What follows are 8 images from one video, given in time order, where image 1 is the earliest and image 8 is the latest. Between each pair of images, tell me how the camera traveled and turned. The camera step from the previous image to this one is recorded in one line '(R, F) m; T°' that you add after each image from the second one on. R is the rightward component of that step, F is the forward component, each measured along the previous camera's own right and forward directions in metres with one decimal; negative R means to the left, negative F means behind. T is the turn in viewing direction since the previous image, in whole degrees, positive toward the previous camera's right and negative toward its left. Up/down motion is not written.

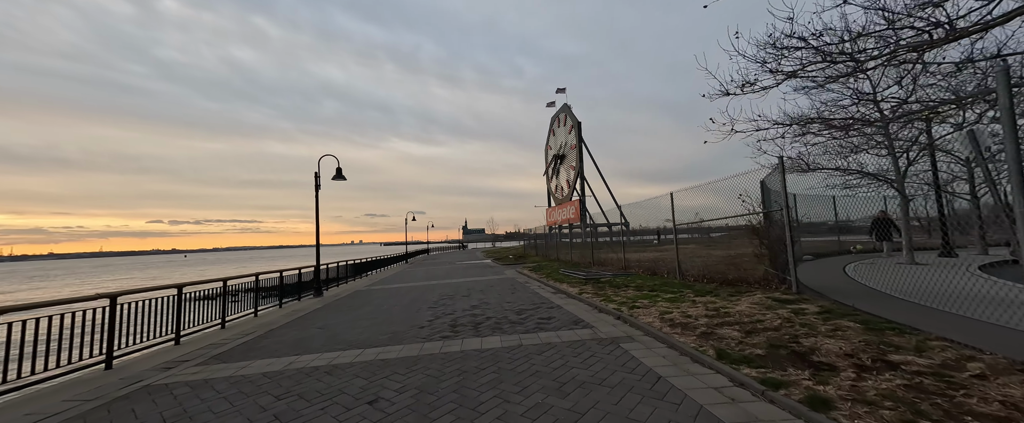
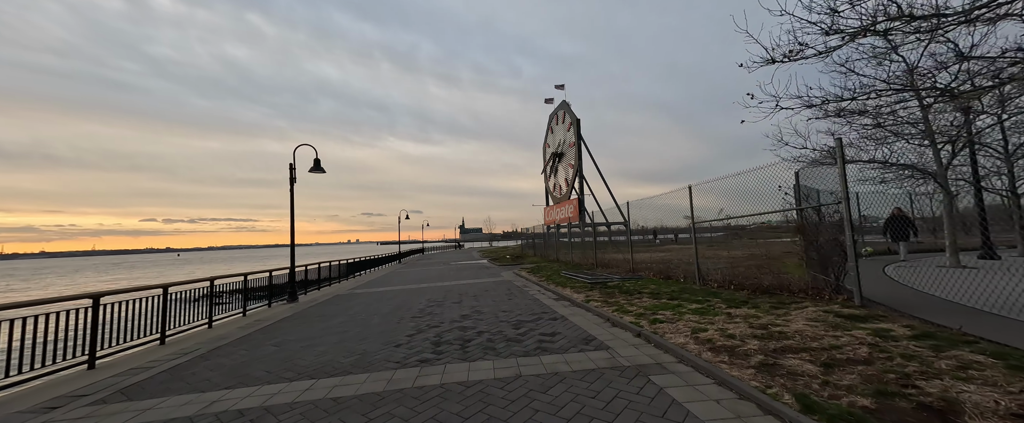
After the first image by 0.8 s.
(0.0, +1.1) m; 0°
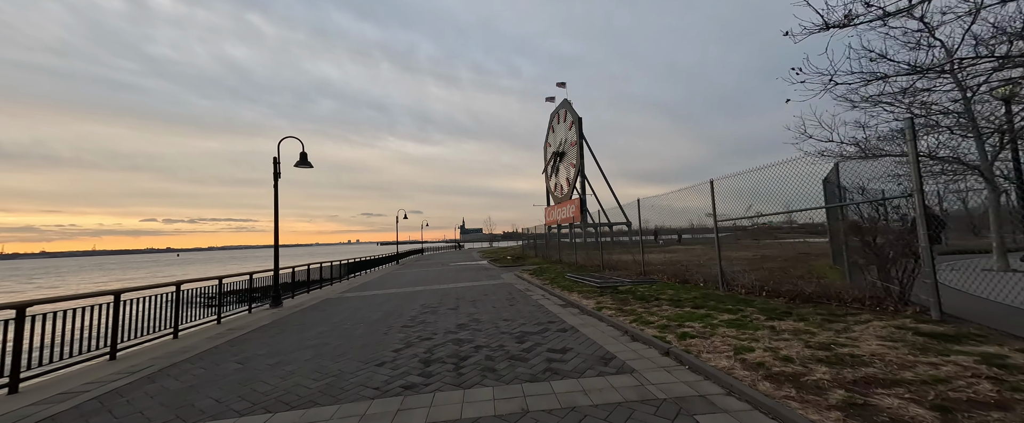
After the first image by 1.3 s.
(0.0, +0.8) m; 0°
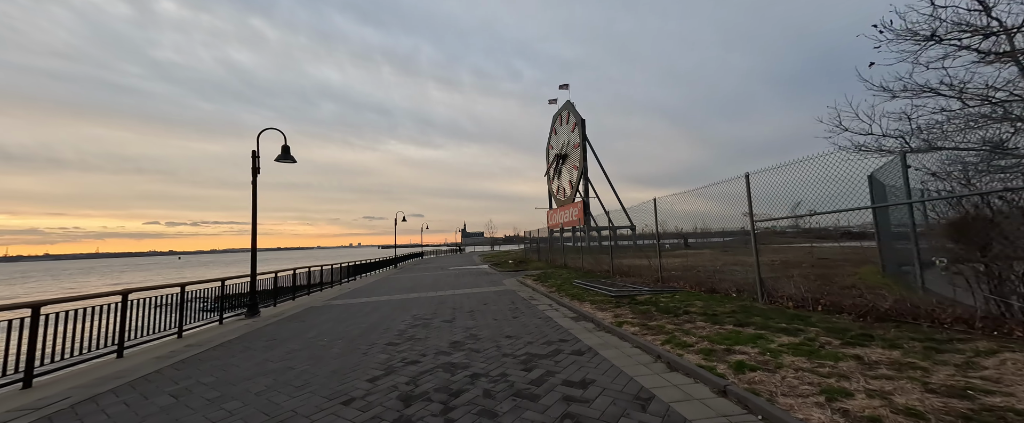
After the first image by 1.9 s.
(0.0, +1.0) m; 0°
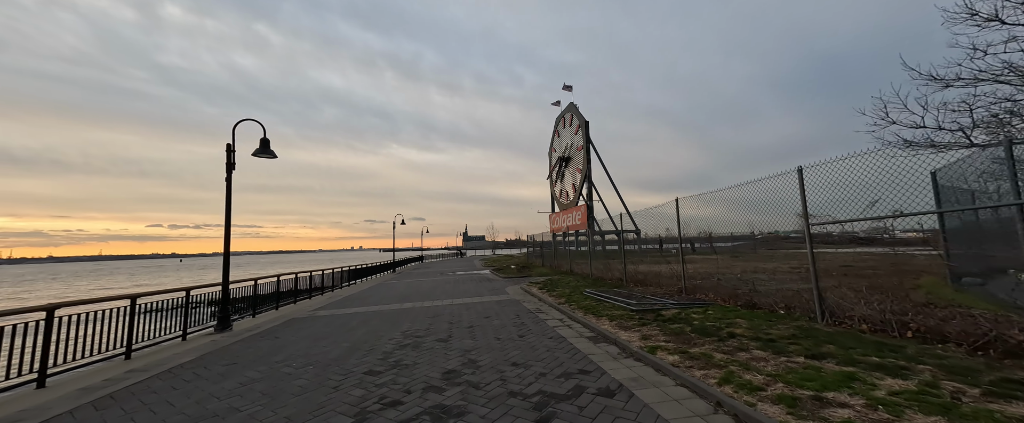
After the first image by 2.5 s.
(-0.1, +1.0) m; 0°
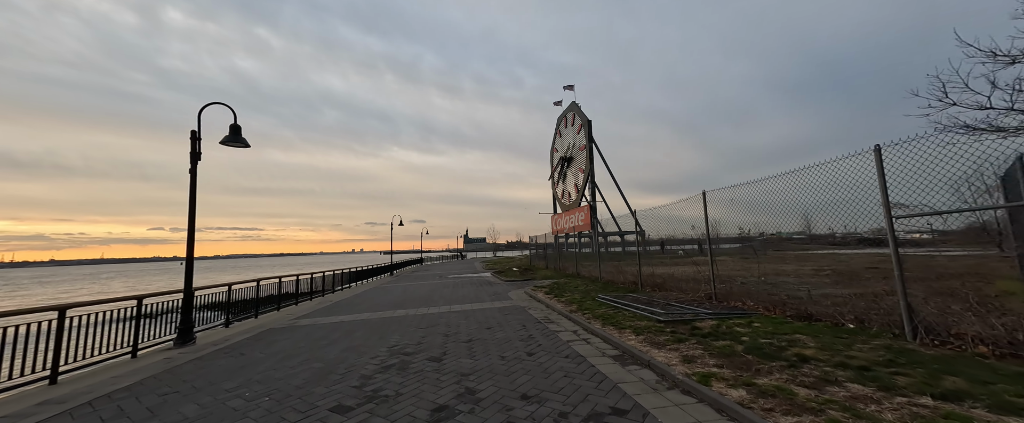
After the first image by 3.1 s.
(-0.1, +1.0) m; 0°
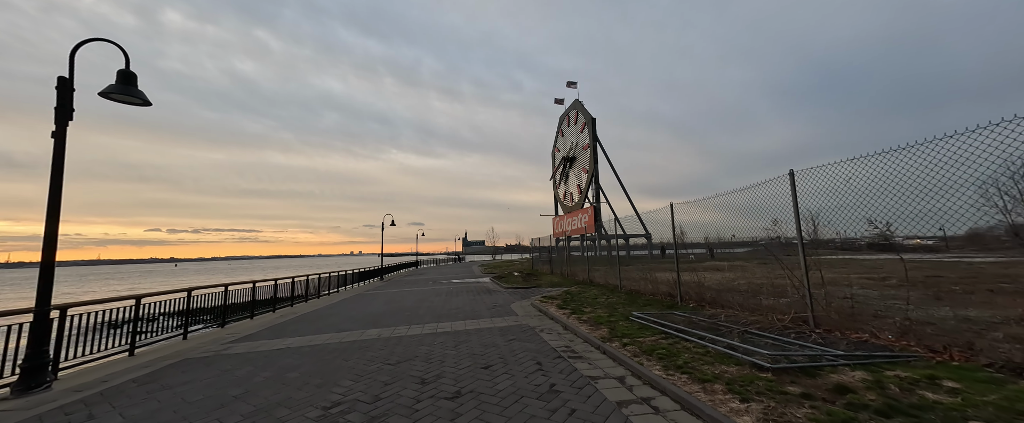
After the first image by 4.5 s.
(-0.1, +2.1) m; 0°
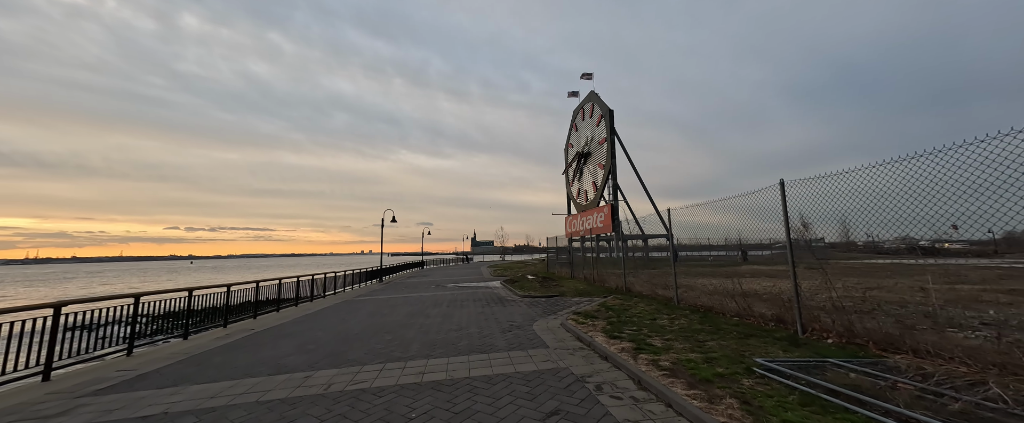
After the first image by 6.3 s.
(-0.3, +2.7) m; -1°
